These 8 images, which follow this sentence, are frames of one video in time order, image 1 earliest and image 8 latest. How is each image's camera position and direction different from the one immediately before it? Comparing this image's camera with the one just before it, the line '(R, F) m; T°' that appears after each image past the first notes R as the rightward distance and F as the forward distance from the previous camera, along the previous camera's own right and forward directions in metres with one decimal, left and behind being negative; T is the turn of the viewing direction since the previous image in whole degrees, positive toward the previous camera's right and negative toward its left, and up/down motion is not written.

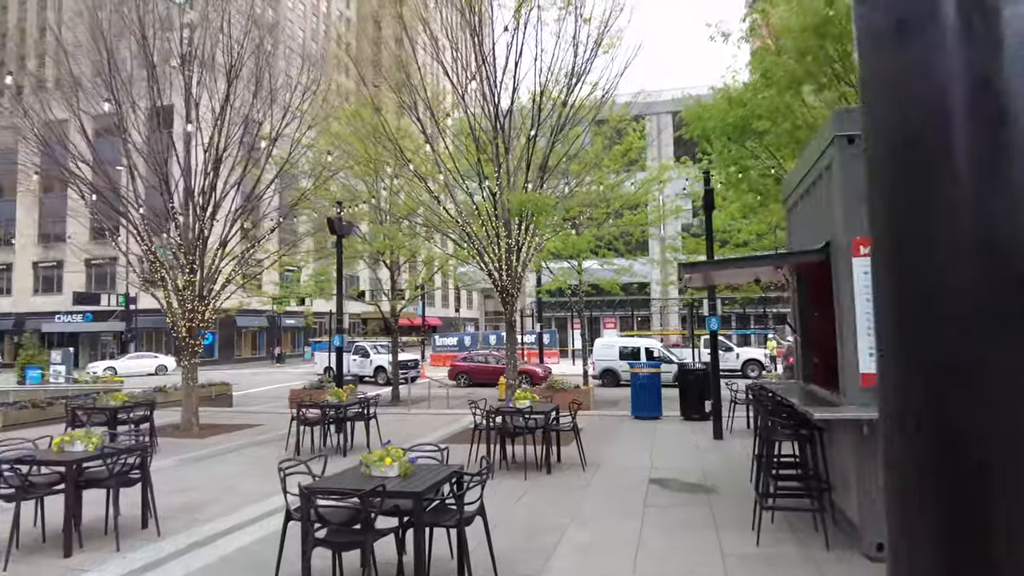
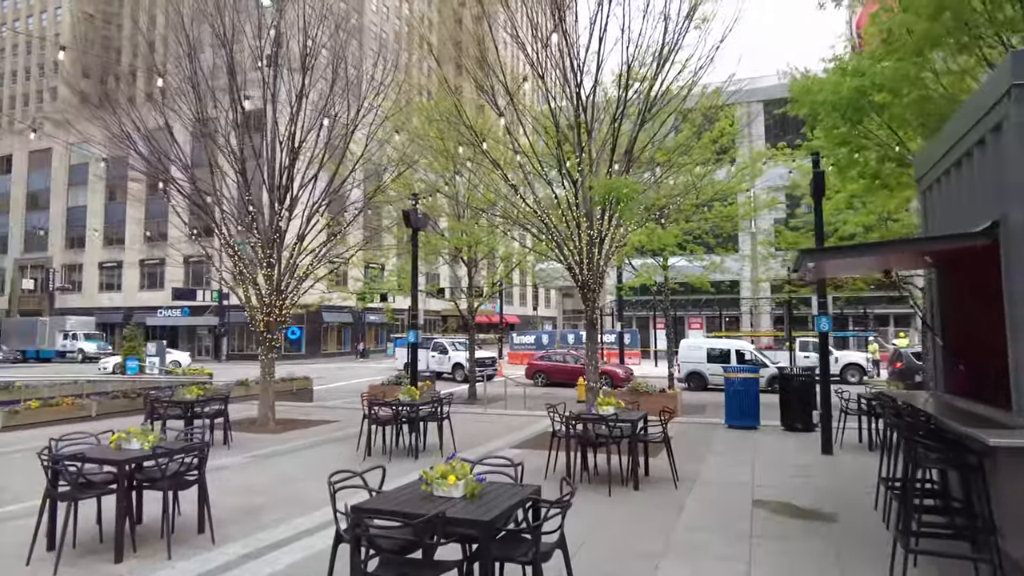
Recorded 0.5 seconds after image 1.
(0.0, +0.6) m; -7°
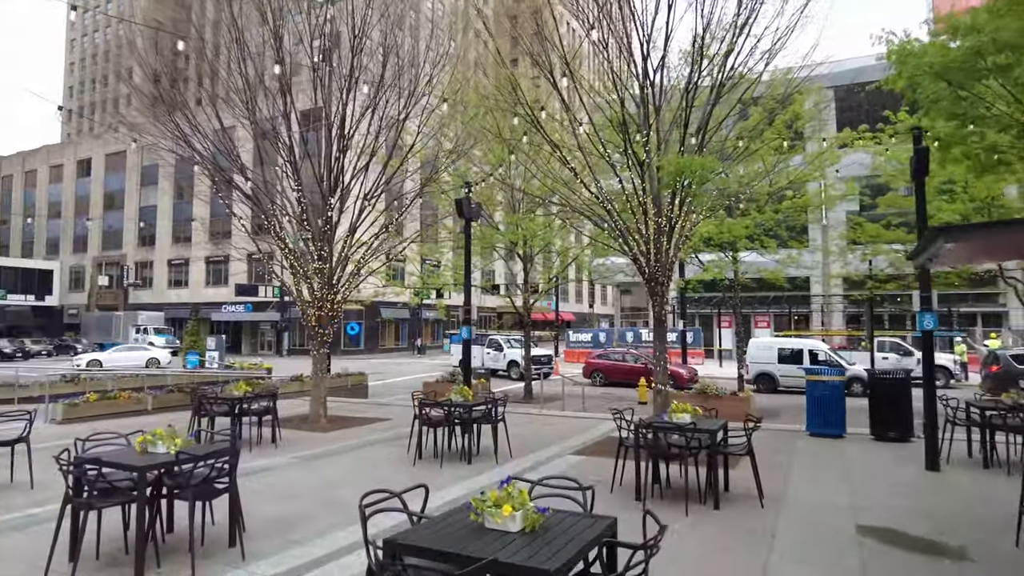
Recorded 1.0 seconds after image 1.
(-0.1, +0.7) m; -5°
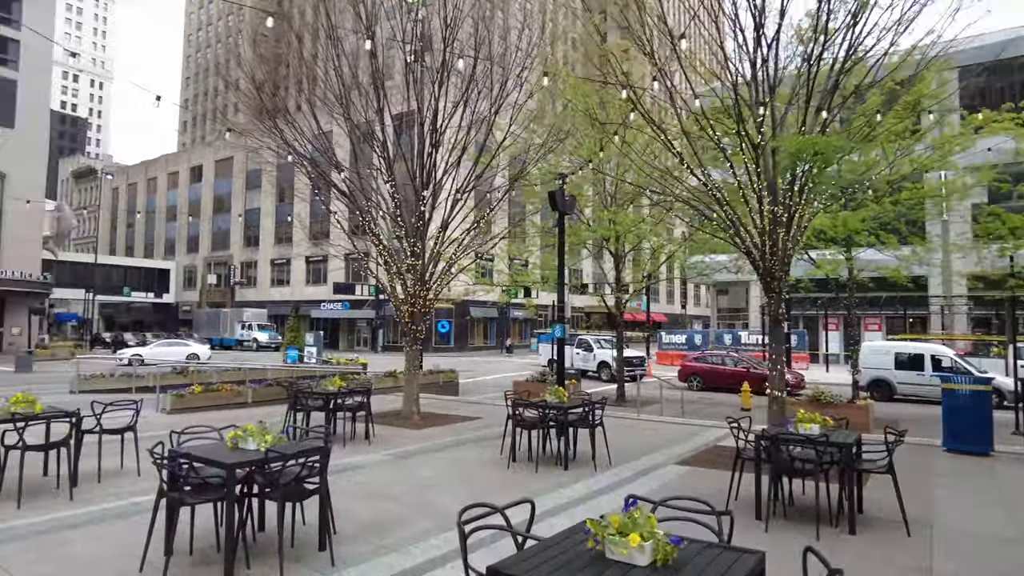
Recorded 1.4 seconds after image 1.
(-0.1, +0.4) m; -8°
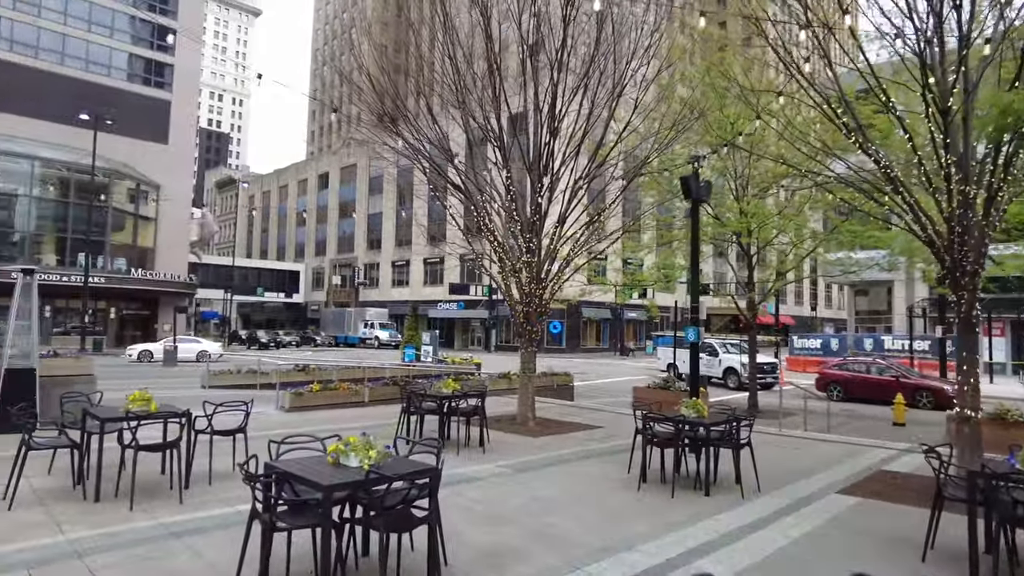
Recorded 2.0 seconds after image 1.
(-0.2, +0.8) m; -10°
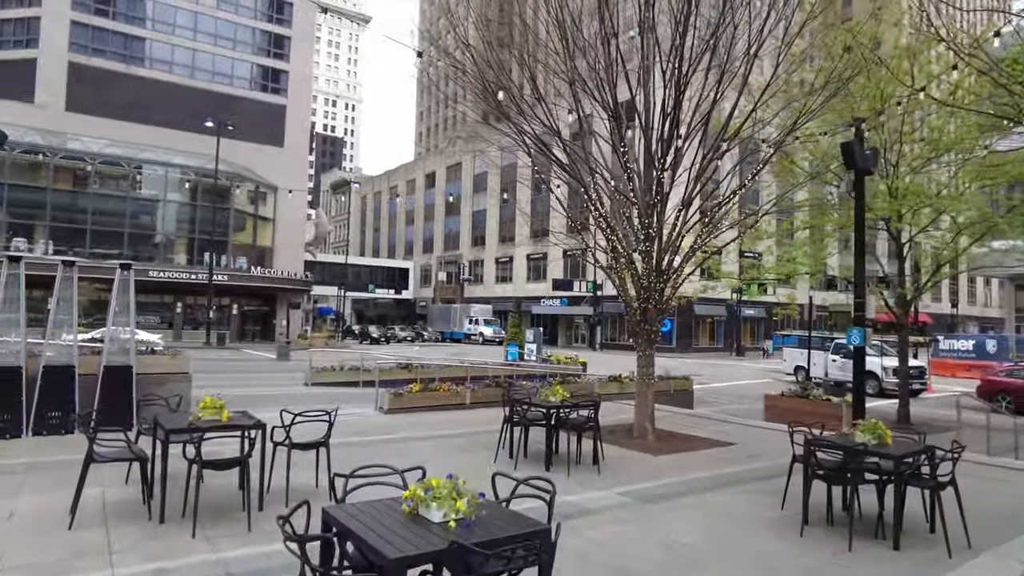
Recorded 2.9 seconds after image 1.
(-0.2, +1.2) m; -9°
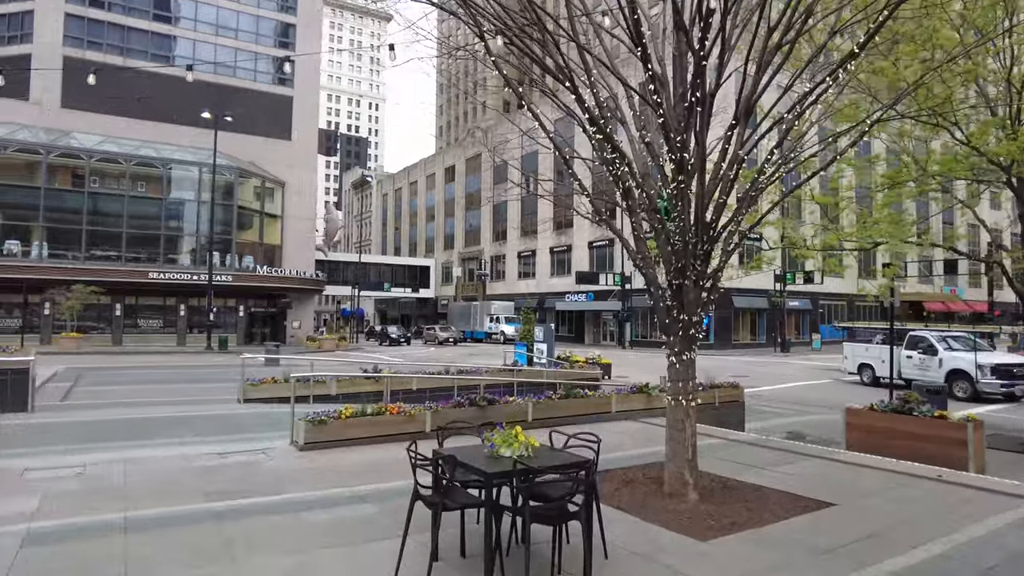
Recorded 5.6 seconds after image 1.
(+0.7, +3.6) m; -3°
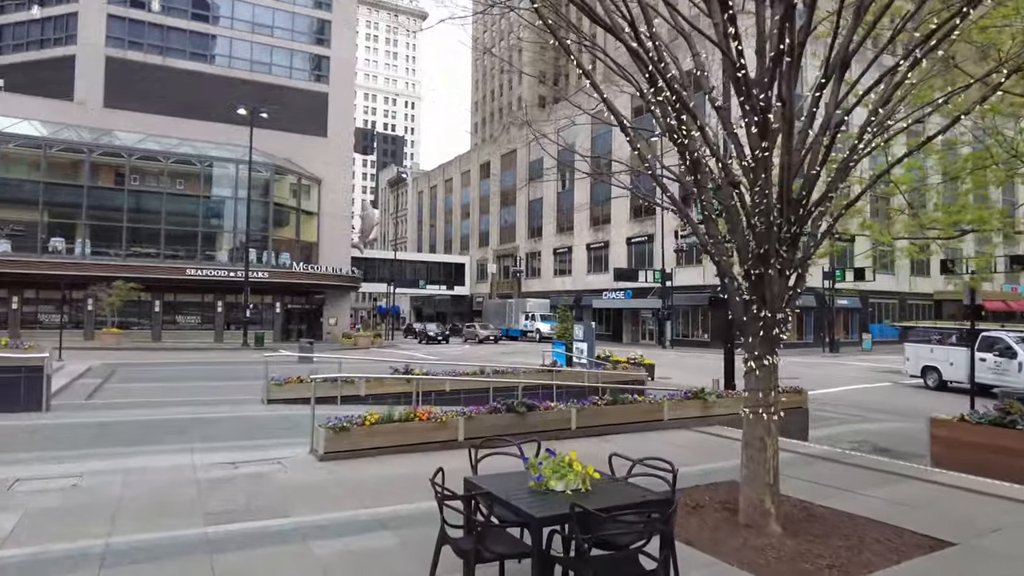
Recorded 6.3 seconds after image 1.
(-0.1, +0.9) m; -3°
